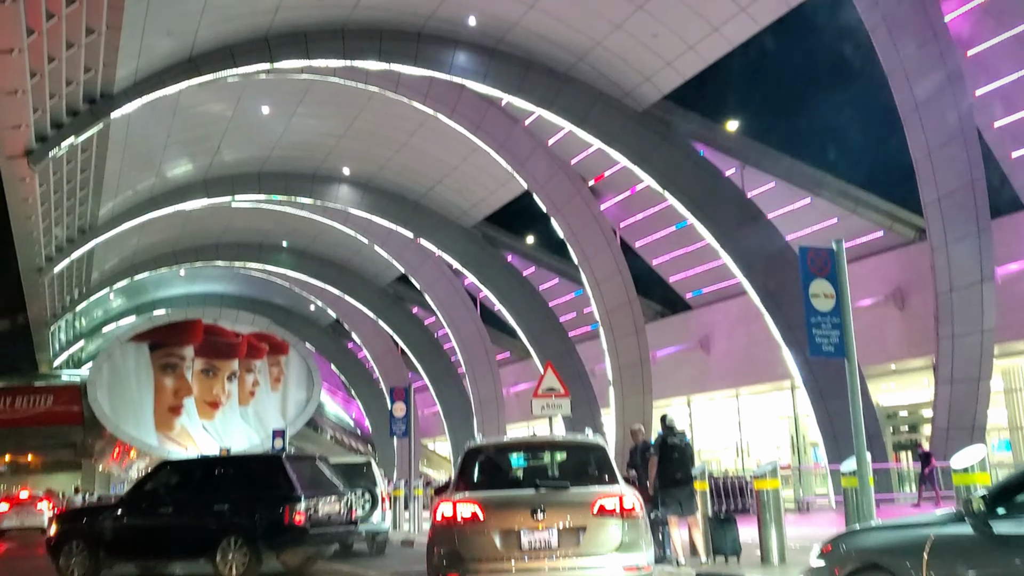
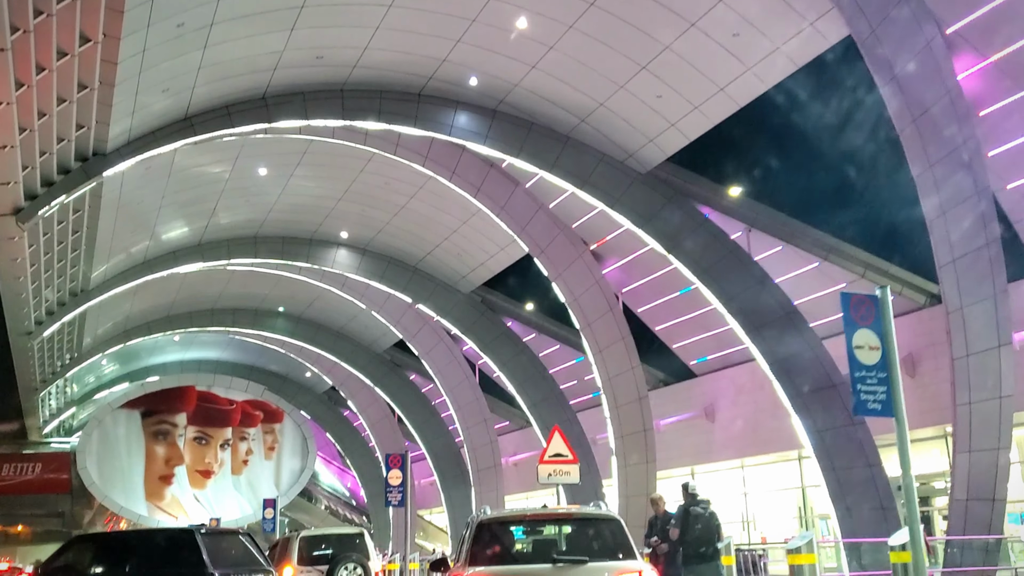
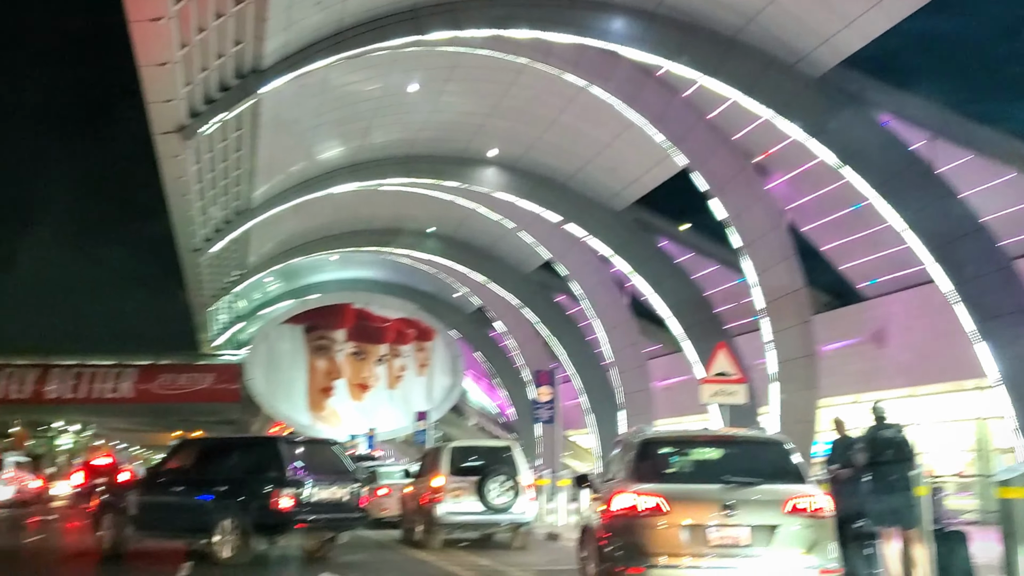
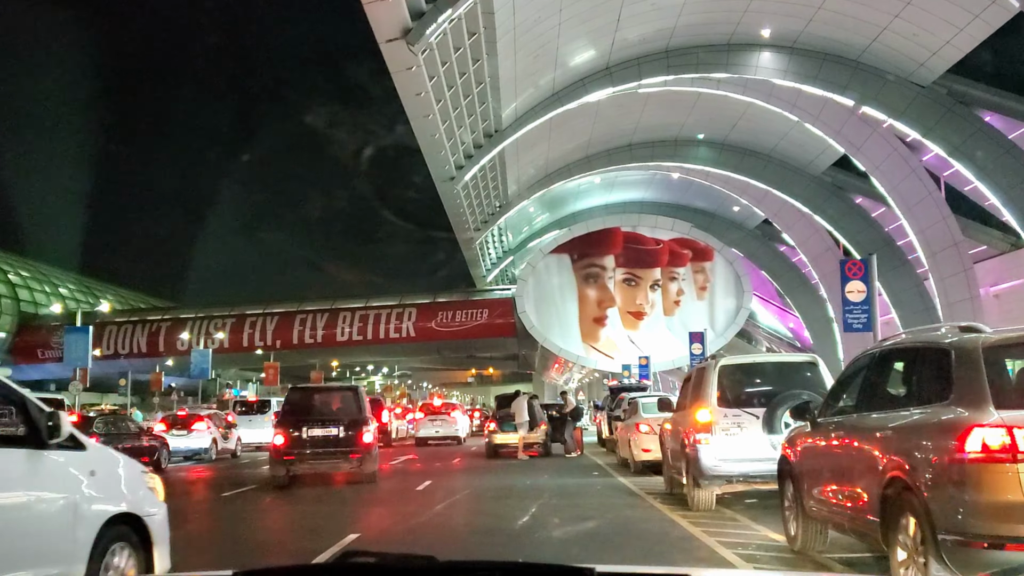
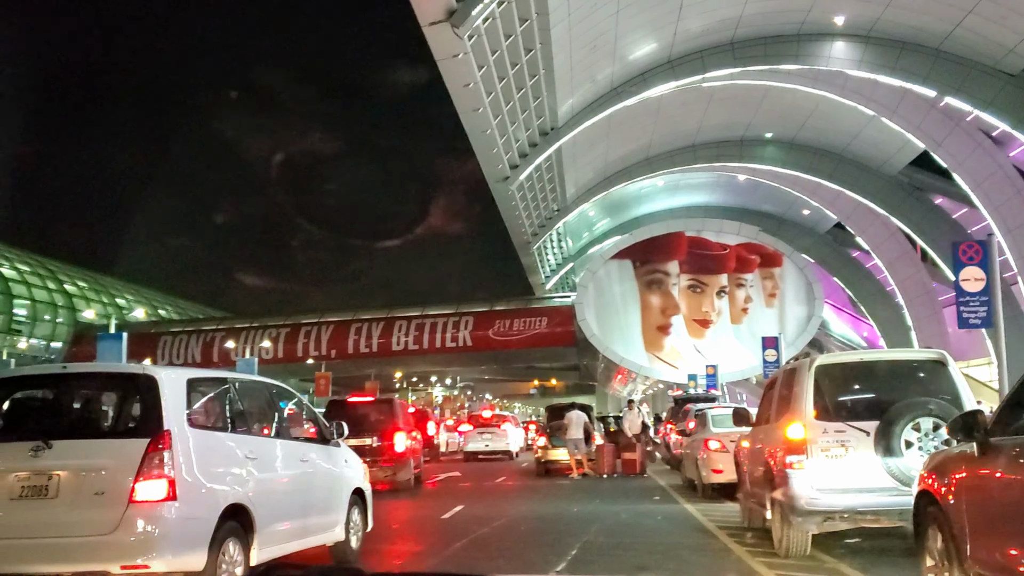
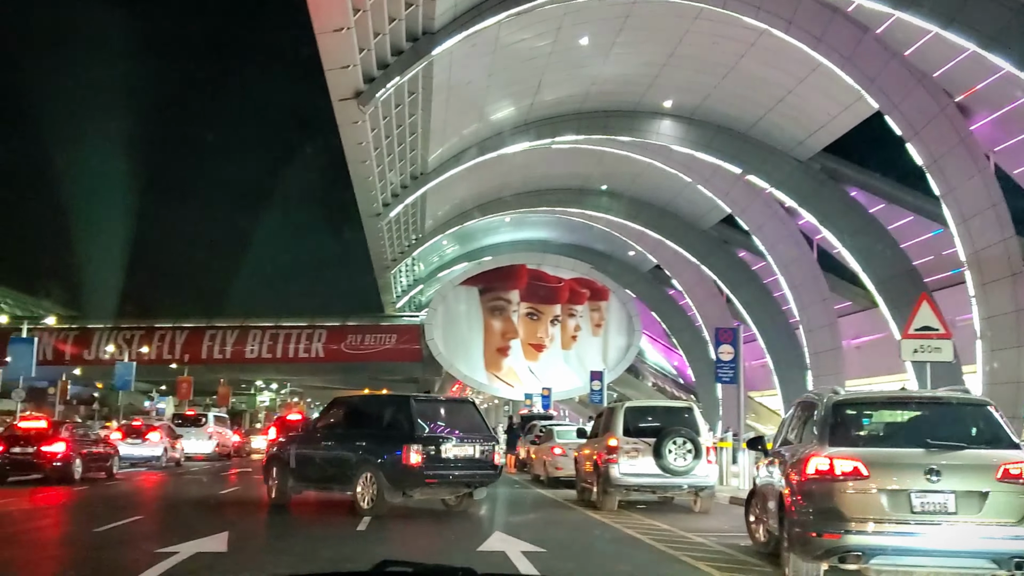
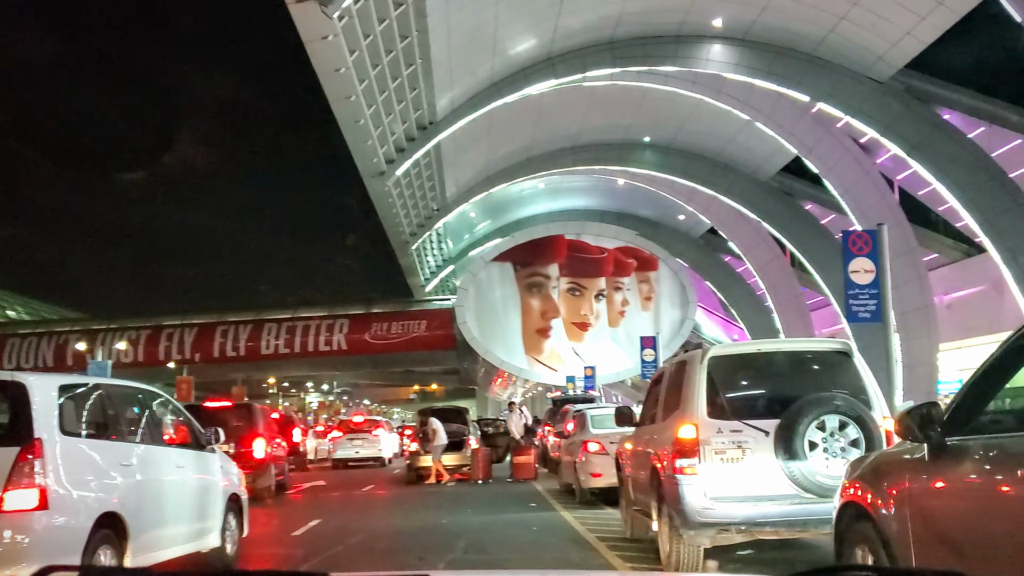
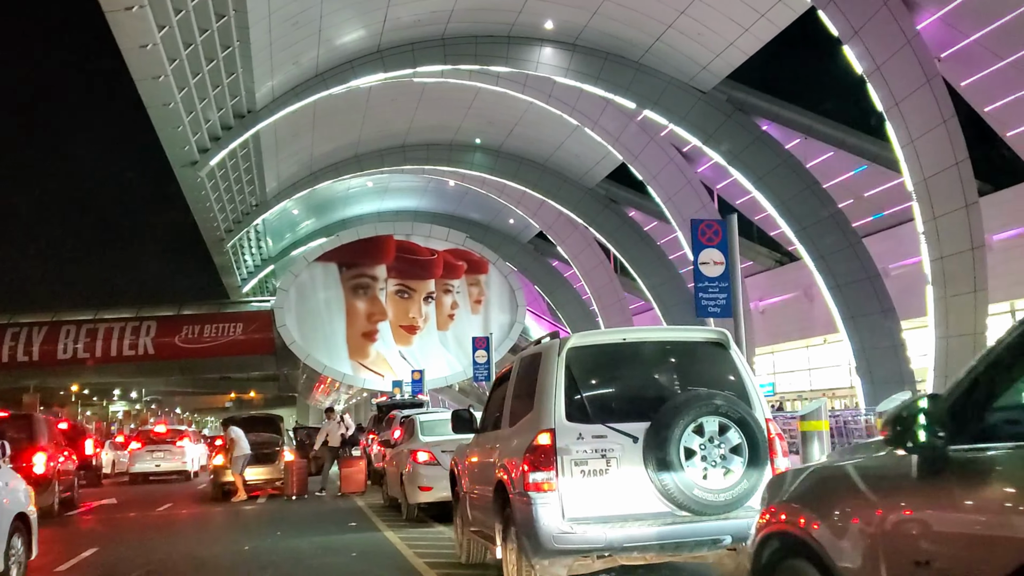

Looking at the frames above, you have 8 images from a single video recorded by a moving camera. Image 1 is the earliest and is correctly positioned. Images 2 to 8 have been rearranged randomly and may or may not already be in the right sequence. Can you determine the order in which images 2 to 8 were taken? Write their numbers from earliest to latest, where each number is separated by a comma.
2, 3, 6, 4, 5, 7, 8
